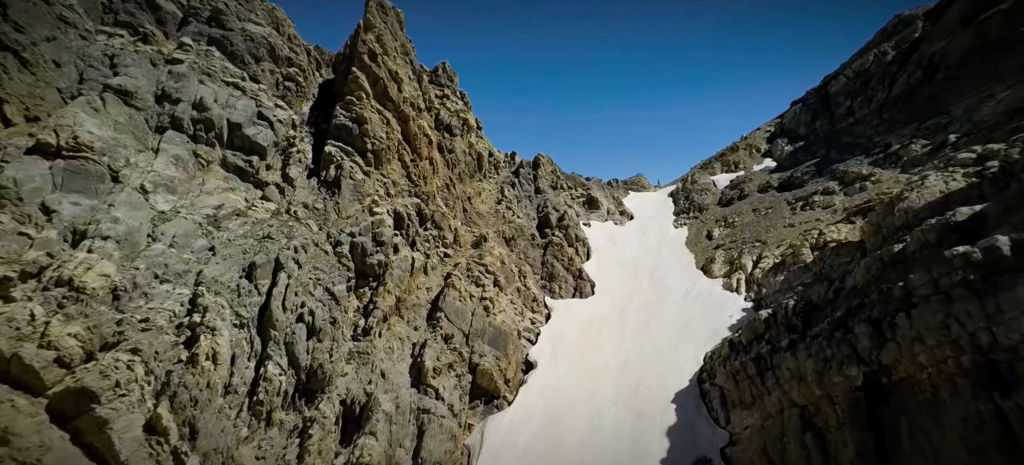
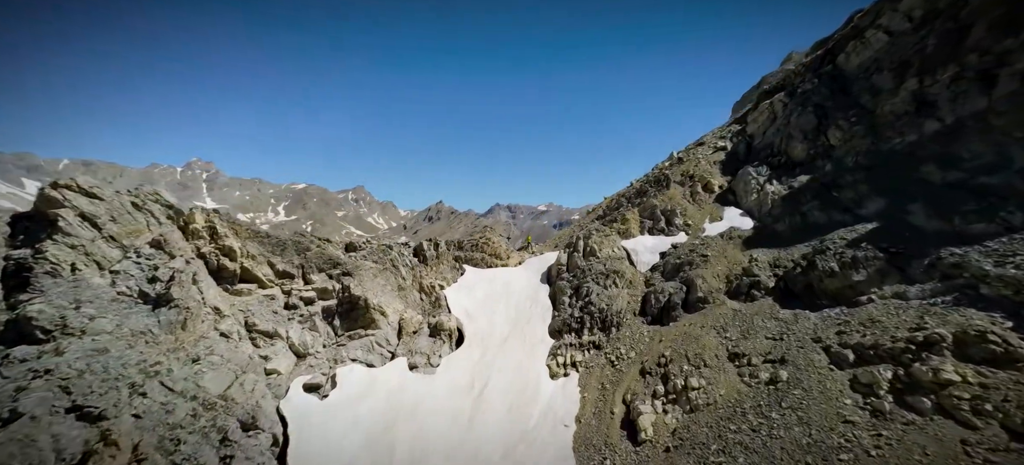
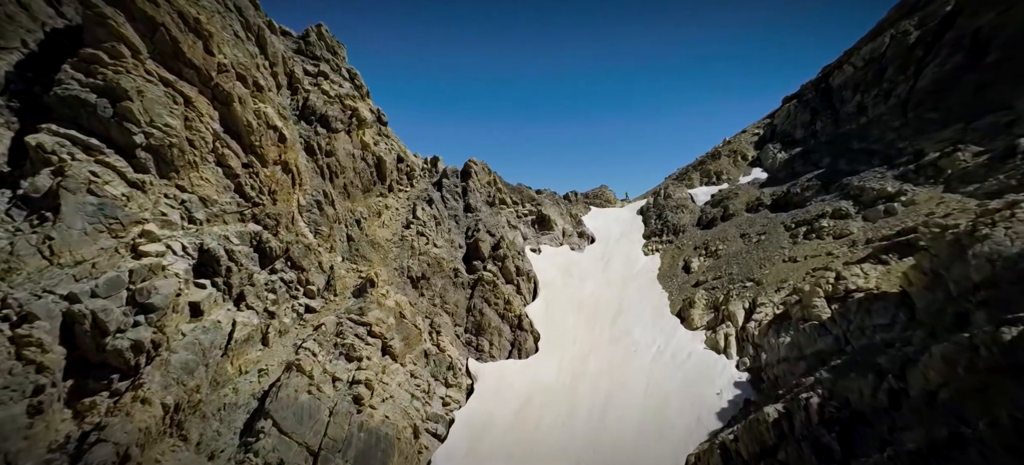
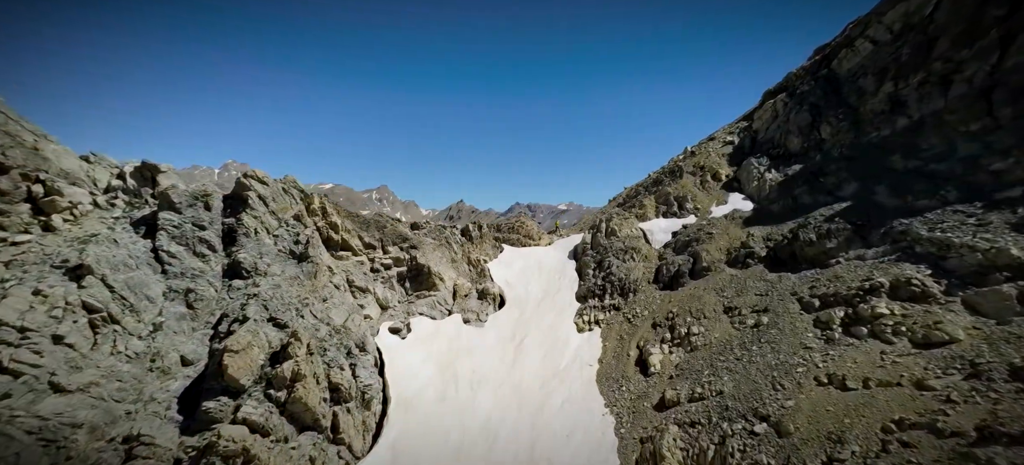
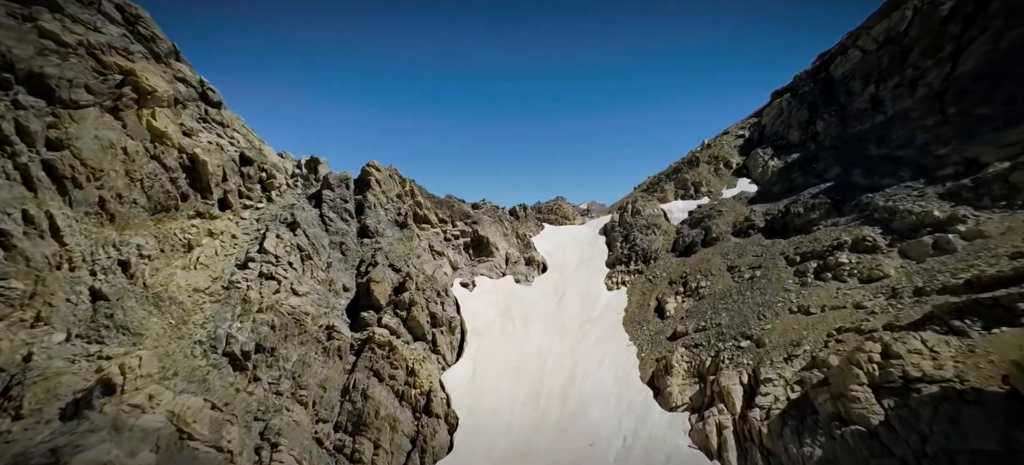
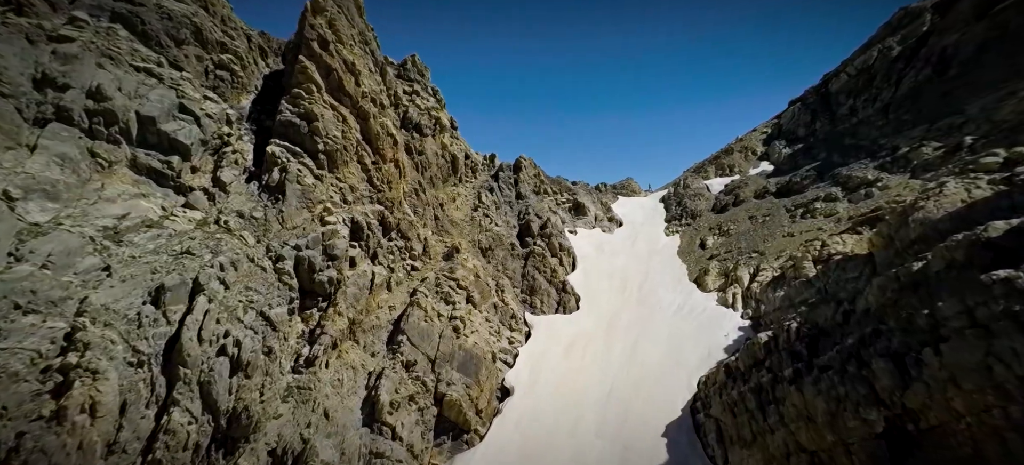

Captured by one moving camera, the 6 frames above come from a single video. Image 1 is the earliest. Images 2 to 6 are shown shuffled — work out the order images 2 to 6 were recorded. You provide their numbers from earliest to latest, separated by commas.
6, 3, 5, 4, 2
